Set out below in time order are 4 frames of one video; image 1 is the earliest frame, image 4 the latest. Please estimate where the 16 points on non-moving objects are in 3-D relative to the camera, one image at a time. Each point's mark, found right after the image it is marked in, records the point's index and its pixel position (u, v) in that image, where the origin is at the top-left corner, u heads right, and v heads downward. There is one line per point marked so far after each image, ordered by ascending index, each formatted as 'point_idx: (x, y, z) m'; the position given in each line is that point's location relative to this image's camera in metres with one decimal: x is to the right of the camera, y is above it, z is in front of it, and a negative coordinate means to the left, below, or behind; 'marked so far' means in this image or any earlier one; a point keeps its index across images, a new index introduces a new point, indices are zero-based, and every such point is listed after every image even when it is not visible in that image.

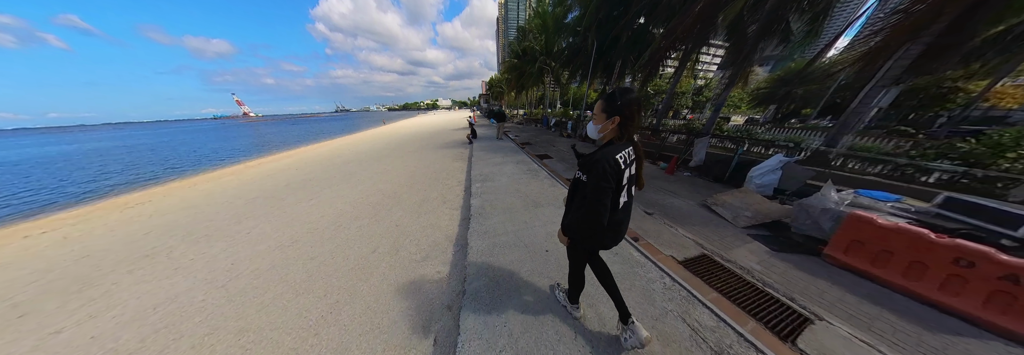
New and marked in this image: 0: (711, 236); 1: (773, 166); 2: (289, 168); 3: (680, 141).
0: (+2.6, -0.7, +2.4) m
1: (+5.1, +0.2, +3.5) m
2: (-9.1, +0.2, +7.4) m
3: (+5.9, +1.1, +6.2) m
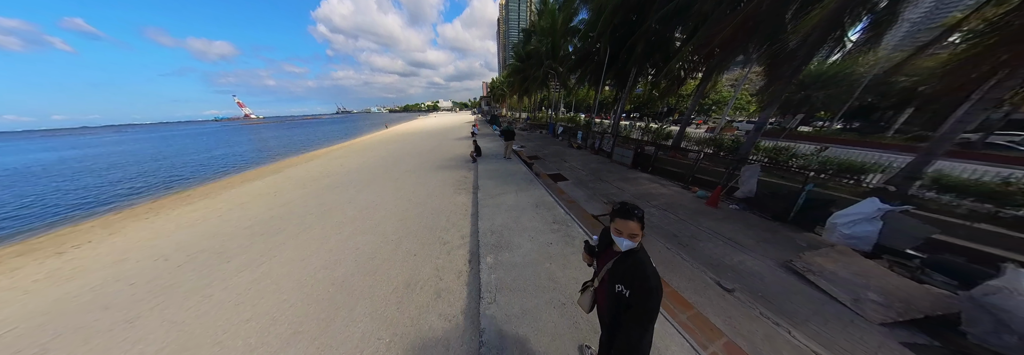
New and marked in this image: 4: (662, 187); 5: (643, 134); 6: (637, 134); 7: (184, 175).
0: (+2.9, -1.5, +1.5) m
1: (+5.4, -0.5, +2.7) m
2: (-8.8, -0.6, +6.6) m
3: (+6.1, +0.4, +5.3) m
4: (+4.6, -0.4, +5.6) m
5: (+8.1, +2.7, +11.2) m
6: (+8.0, +2.8, +11.6) m
7: (-25.3, +0.2, +14.1) m
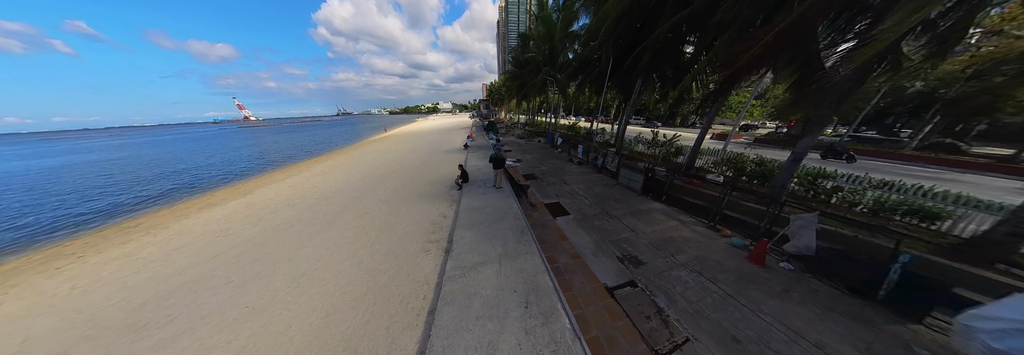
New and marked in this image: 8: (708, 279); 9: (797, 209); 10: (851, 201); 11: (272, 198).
0: (+2.6, -2.4, +0.5) m
1: (+5.1, -1.4, +1.7) m
2: (-9.1, -1.5, +5.6) m
3: (+5.9, -0.6, +4.3) m
4: (+4.4, -1.3, +4.6) m
5: (+7.9, +1.7, +10.2) m
6: (+7.7, +1.8, +10.6) m
7: (-25.6, -0.9, +13.1) m
8: (+3.3, -1.7, +3.0) m
9: (+6.3, -0.7, +4.0) m
10: (+9.3, -0.7, +4.9) m
11: (-11.0, -0.9, +8.1) m
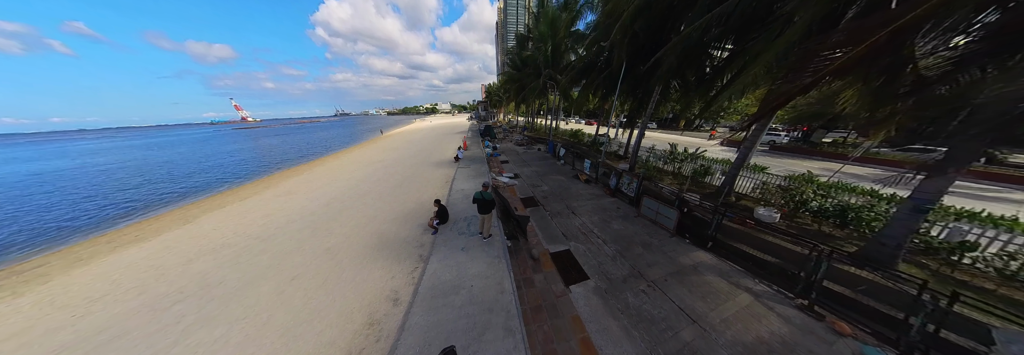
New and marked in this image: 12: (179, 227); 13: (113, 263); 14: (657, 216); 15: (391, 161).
0: (+2.5, -3.3, -1.1) m
1: (+5.0, -2.4, +0.1) m
2: (-9.2, -2.5, +3.9) m
3: (+5.7, -1.5, +2.7) m
4: (+4.2, -2.3, +3.0) m
5: (+7.7, +0.7, +8.7) m
6: (+7.6, +0.8, +9.1) m
7: (-25.8, -2.0, +11.3) m
8: (+3.2, -2.6, +1.4) m
9: (+6.2, -1.7, +2.4) m
10: (+9.2, -1.7, +3.3) m
11: (-11.1, -1.9, +6.4) m
12: (-14.2, -2.1, +7.5) m
13: (-11.9, -2.5, +5.2) m
14: (+4.5, -1.1, +5.5) m
15: (-10.0, +1.4, +14.7) m
